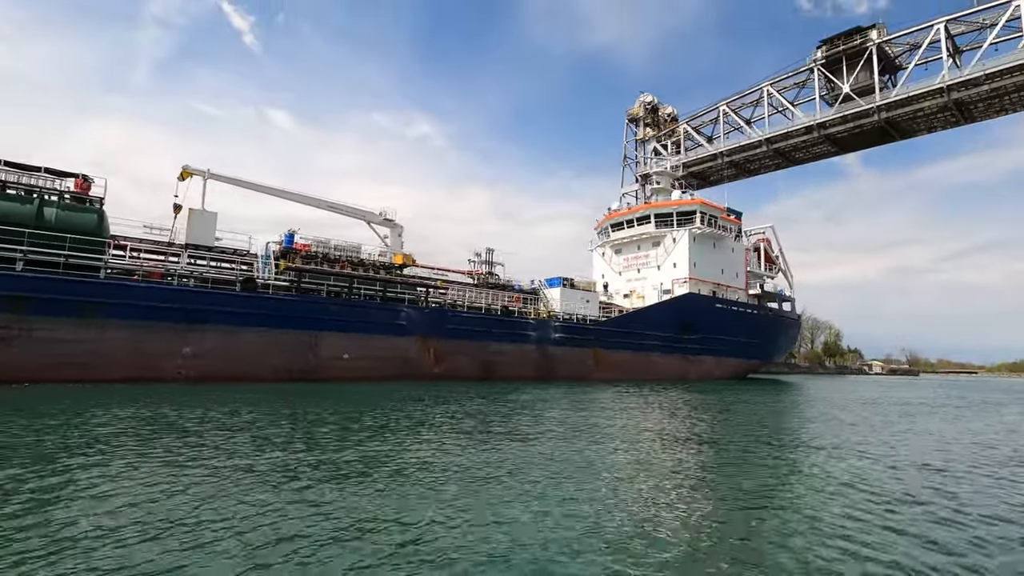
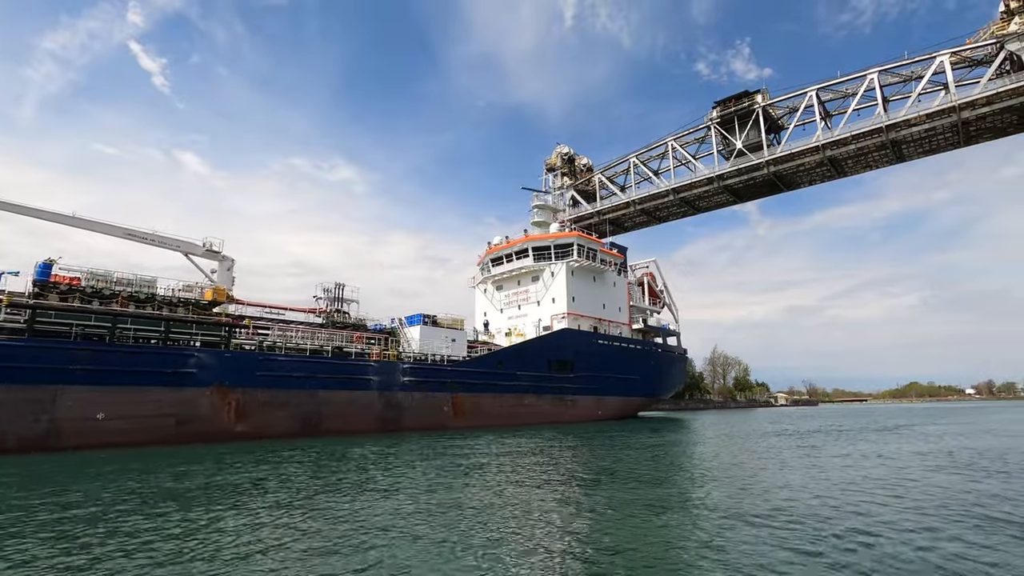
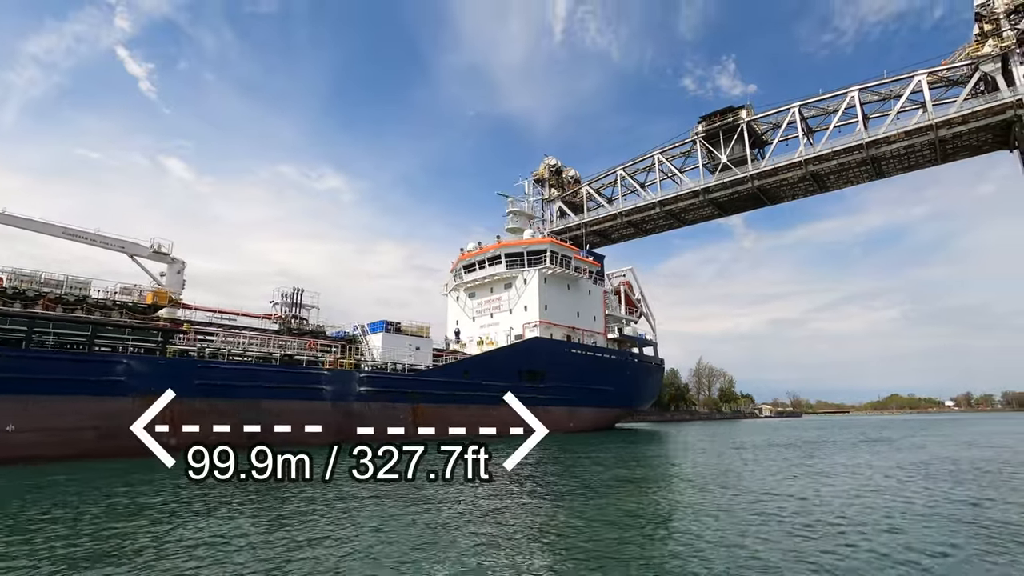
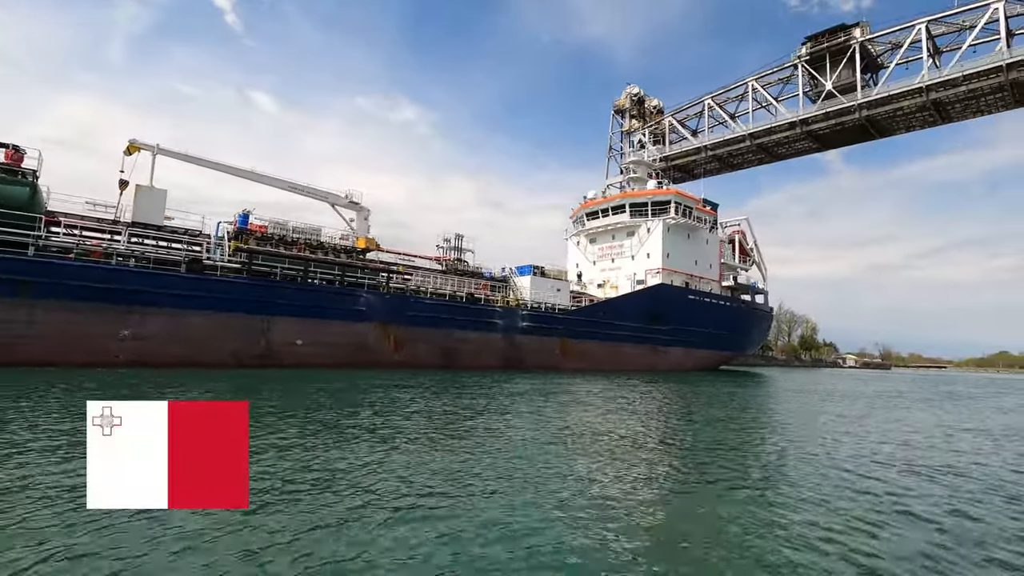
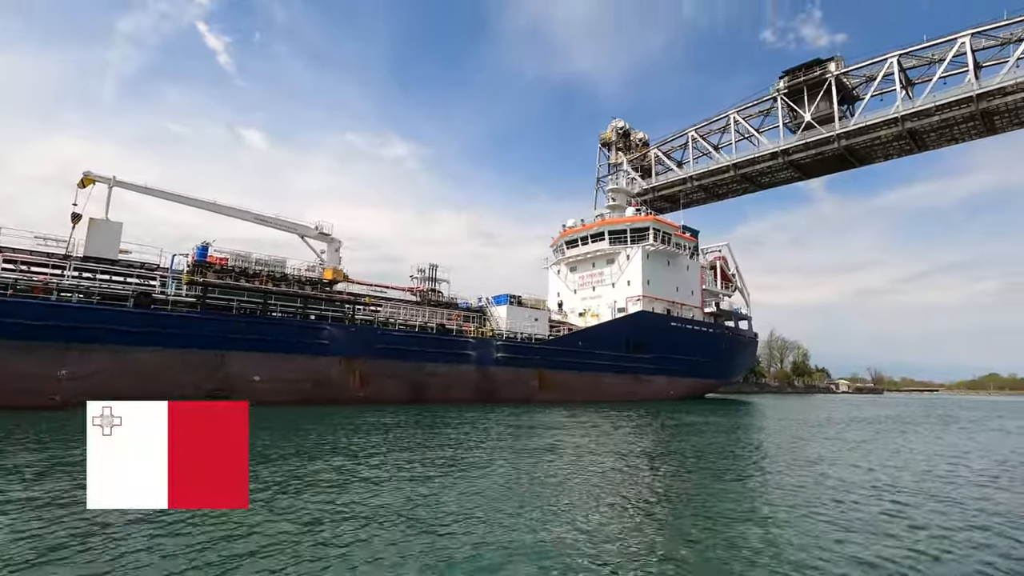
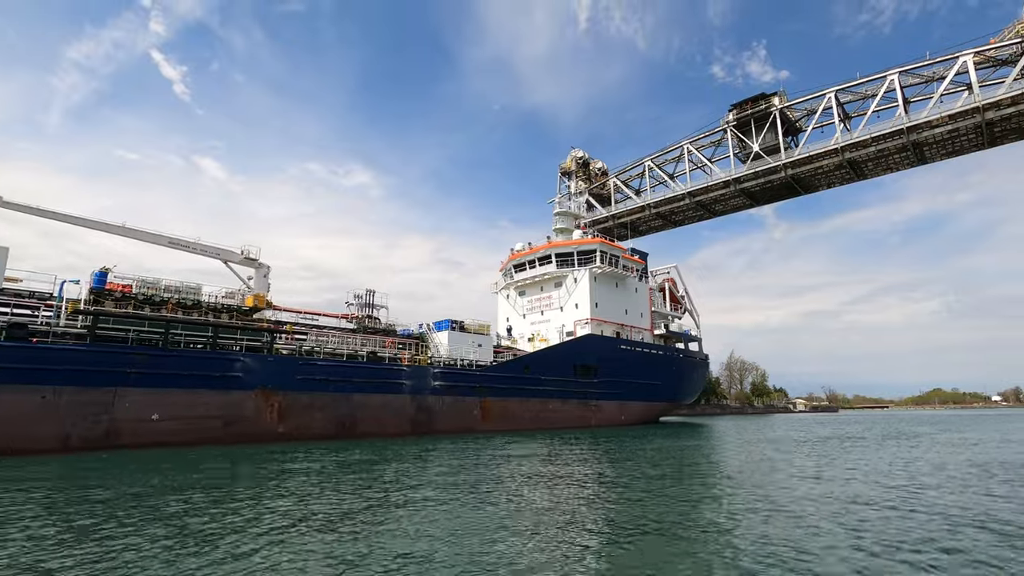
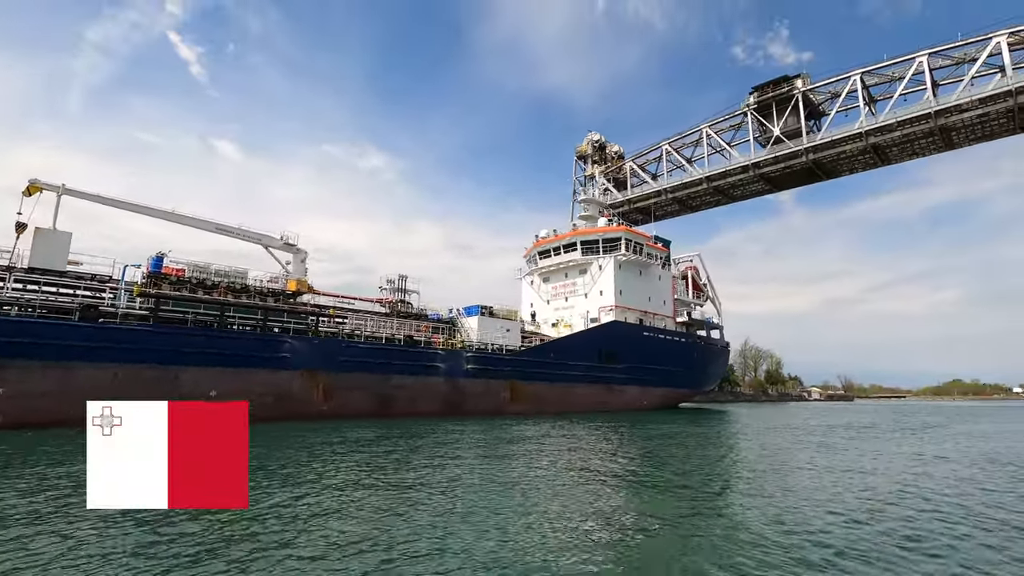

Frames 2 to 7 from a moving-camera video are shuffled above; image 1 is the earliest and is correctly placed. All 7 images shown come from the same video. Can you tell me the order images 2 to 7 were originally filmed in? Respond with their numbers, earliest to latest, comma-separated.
4, 5, 7, 6, 2, 3
